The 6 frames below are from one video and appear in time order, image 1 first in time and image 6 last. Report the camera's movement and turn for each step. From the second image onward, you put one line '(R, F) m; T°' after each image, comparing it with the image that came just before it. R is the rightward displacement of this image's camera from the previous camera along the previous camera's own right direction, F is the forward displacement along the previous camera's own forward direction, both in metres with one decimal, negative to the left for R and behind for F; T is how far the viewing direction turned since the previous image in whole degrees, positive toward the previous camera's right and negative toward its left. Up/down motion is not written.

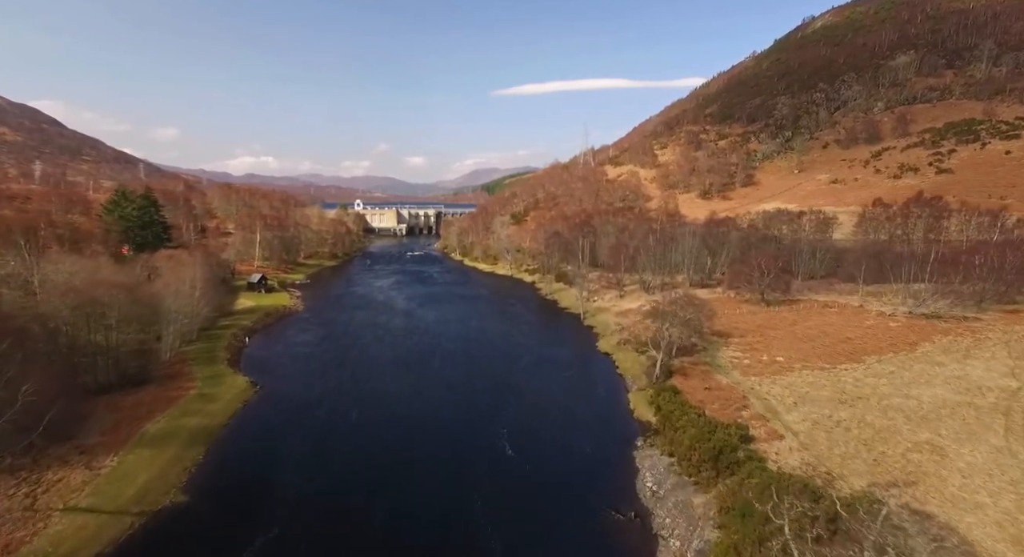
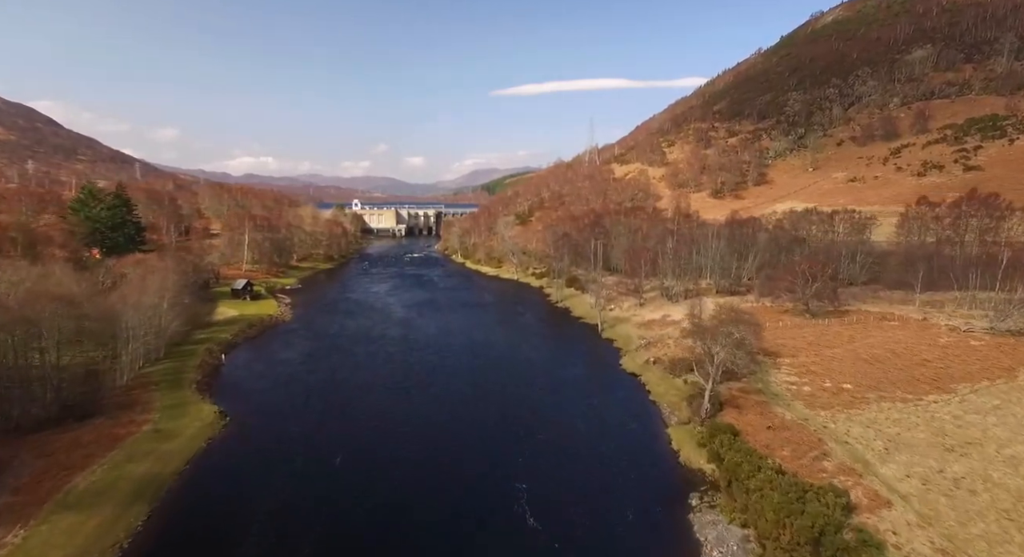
(-1.0, +6.3) m; 0°
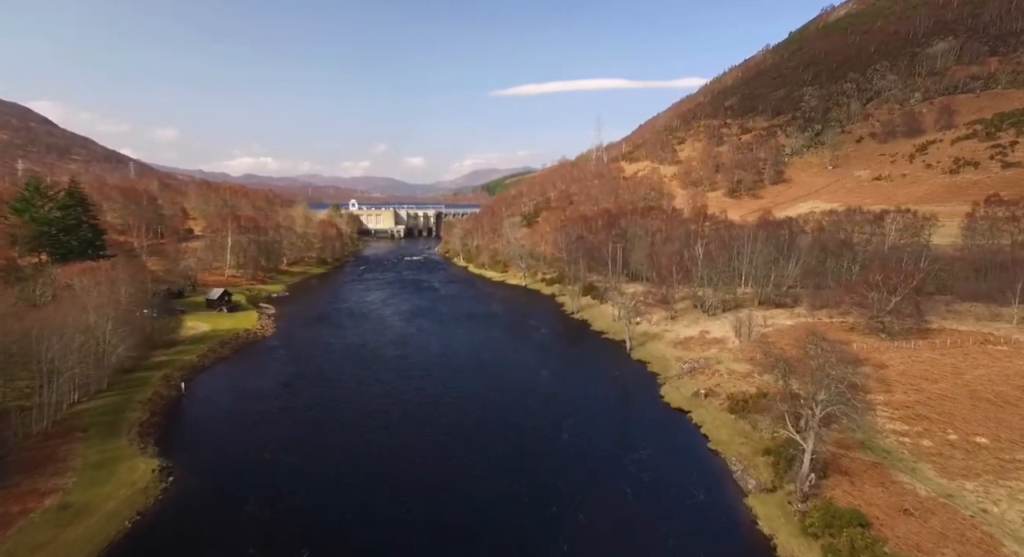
(-1.3, +8.0) m; 0°
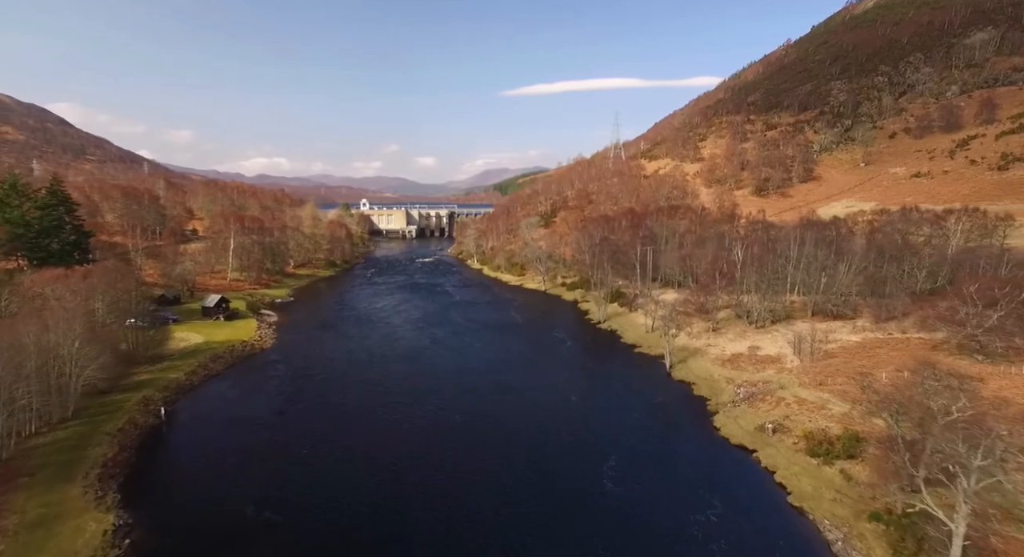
(-1.0, +5.6) m; -1°
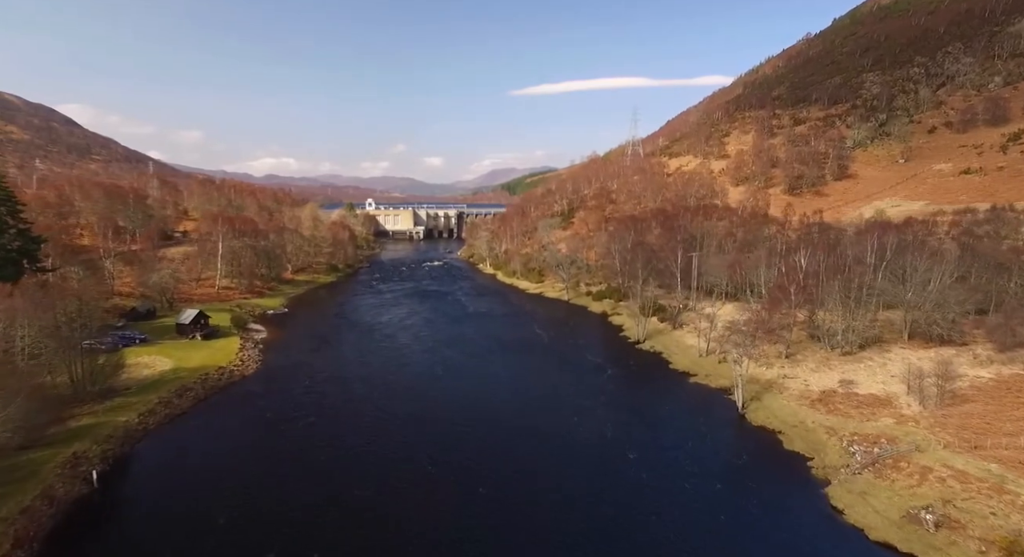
(-1.7, +8.6) m; -1°
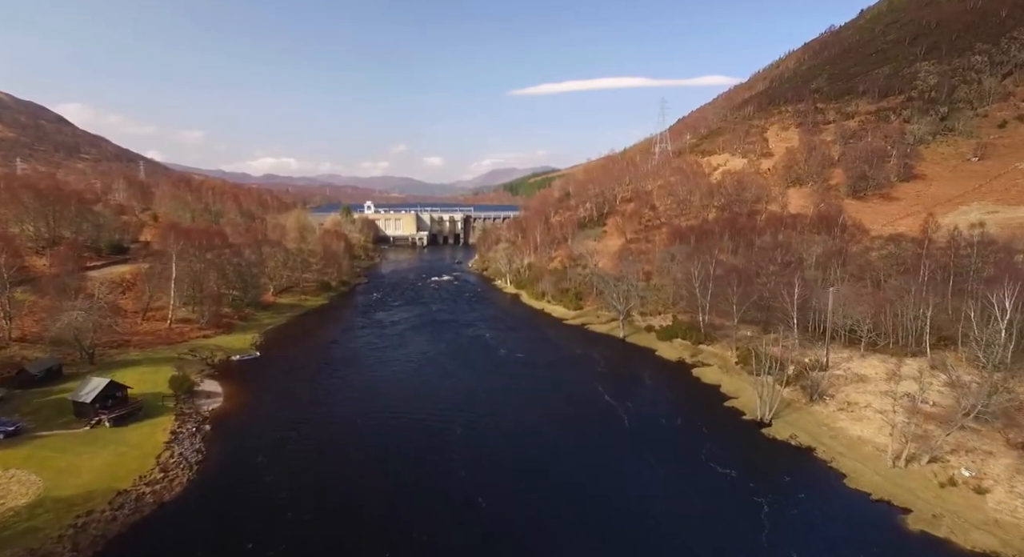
(-4.3, +17.1) m; 0°
